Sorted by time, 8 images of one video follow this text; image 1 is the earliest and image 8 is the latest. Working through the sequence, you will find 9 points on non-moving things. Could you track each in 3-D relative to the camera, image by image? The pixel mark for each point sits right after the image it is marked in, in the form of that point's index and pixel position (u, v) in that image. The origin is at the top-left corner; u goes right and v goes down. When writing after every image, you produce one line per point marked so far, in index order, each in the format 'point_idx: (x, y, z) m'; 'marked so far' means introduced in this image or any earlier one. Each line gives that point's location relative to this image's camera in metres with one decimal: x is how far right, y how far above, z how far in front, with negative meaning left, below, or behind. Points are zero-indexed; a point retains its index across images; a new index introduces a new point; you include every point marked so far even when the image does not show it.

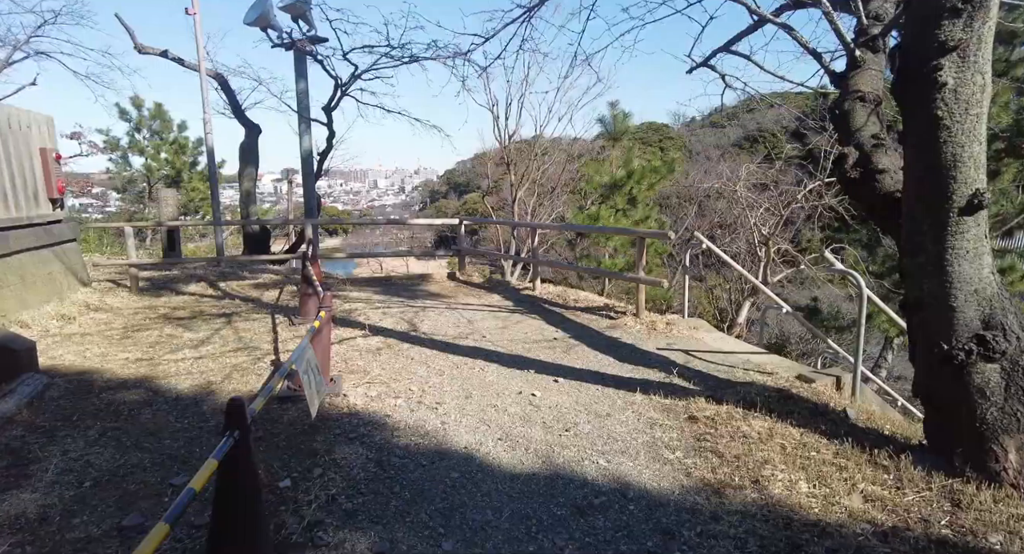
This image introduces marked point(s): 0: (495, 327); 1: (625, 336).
0: (-0.2, -0.5, +5.8) m
1: (+1.0, -0.6, +5.3) m
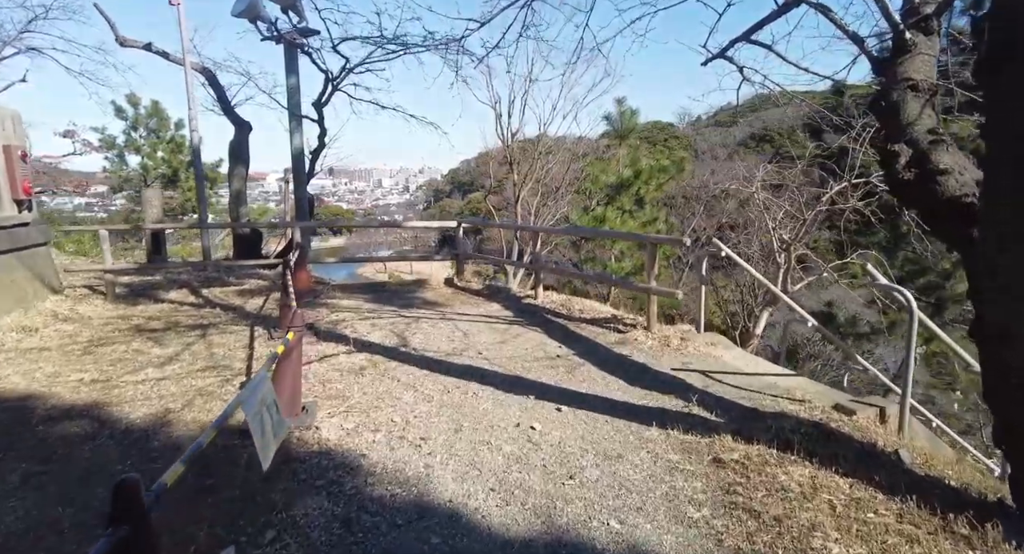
0: (-0.2, -0.6, +5.3) m
1: (+1.0, -0.6, +4.8) m
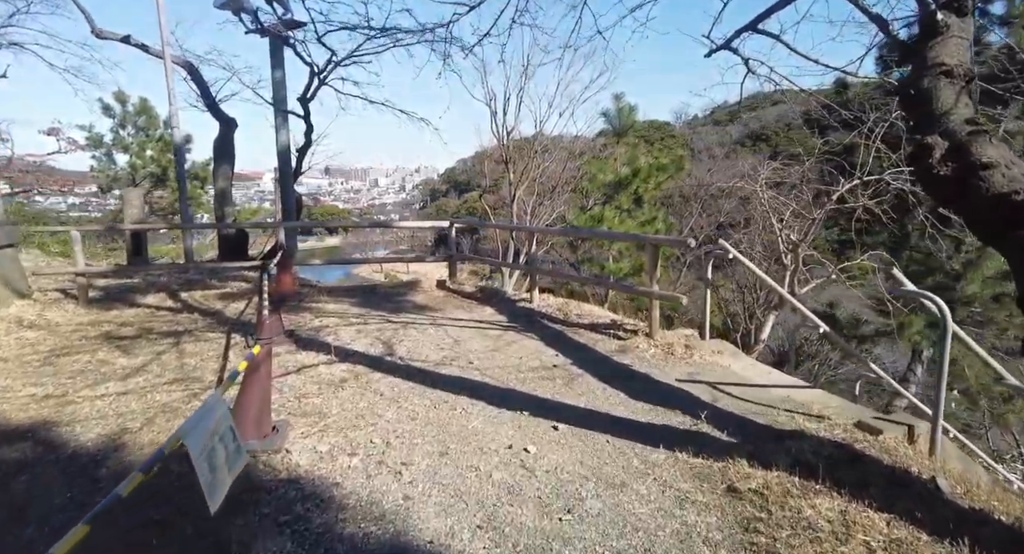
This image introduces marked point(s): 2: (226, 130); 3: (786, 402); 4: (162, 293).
0: (-0.2, -0.6, +5.0) m
1: (+1.0, -0.7, +4.5) m
2: (-4.9, +2.5, +9.9) m
3: (+1.7, -0.8, +3.7) m
4: (-4.4, -0.2, +7.2) m
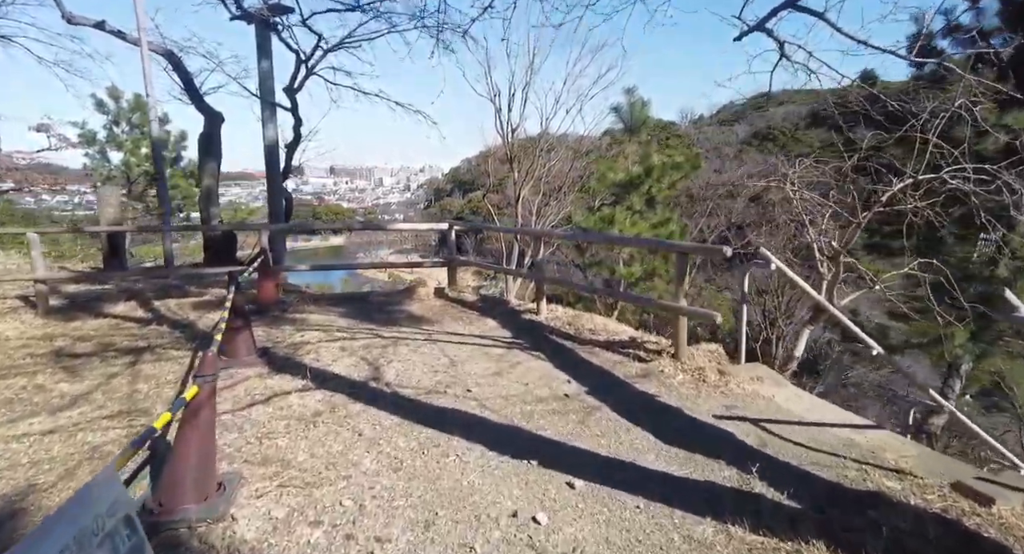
0: (-0.2, -0.7, +4.3) m
1: (+1.0, -0.8, +3.8) m
2: (-4.8, +2.4, +9.3) m
3: (+1.8, -0.9, +3.0) m
4: (-4.3, -0.3, +6.6) m
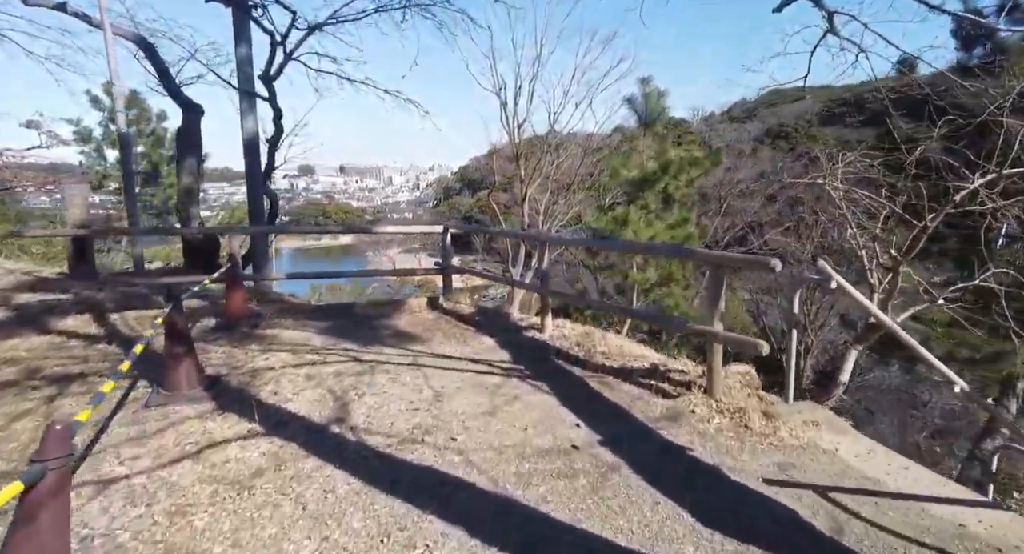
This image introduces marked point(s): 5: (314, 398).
0: (-0.2, -0.8, +3.5) m
1: (+1.0, -0.9, +3.0) m
2: (-4.8, +2.4, +8.6) m
3: (+1.7, -1.0, +2.2) m
4: (-4.3, -0.4, +5.8) m
5: (-1.3, -0.8, +3.8) m
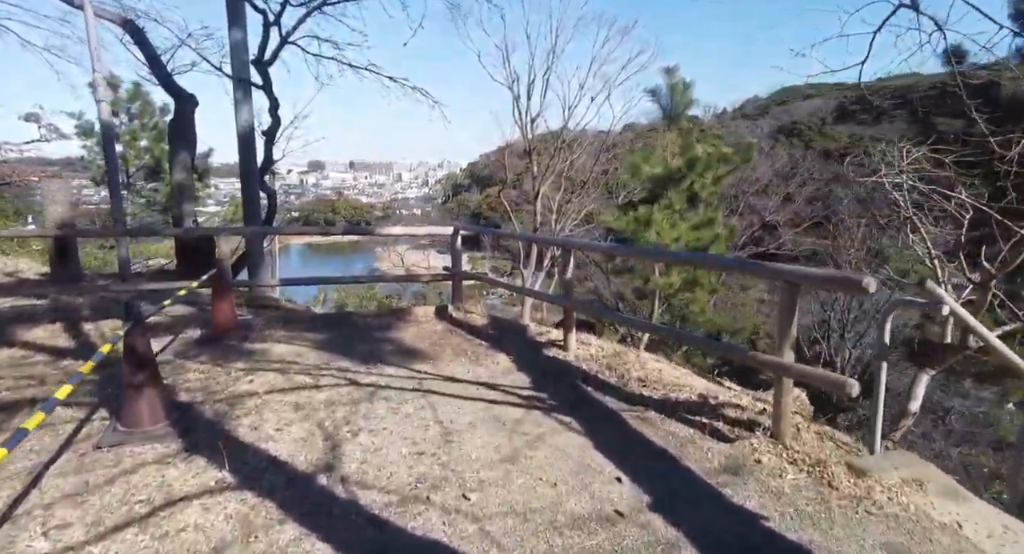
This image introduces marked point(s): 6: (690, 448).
0: (-0.1, -0.9, +2.9) m
1: (+1.1, -1.0, +2.4) m
2: (-4.6, +2.3, +8.0) m
3: (+1.8, -1.1, +1.6) m
4: (-4.1, -0.4, +5.3) m
5: (-1.2, -0.9, +3.2) m
6: (+0.9, -0.9, +3.0) m
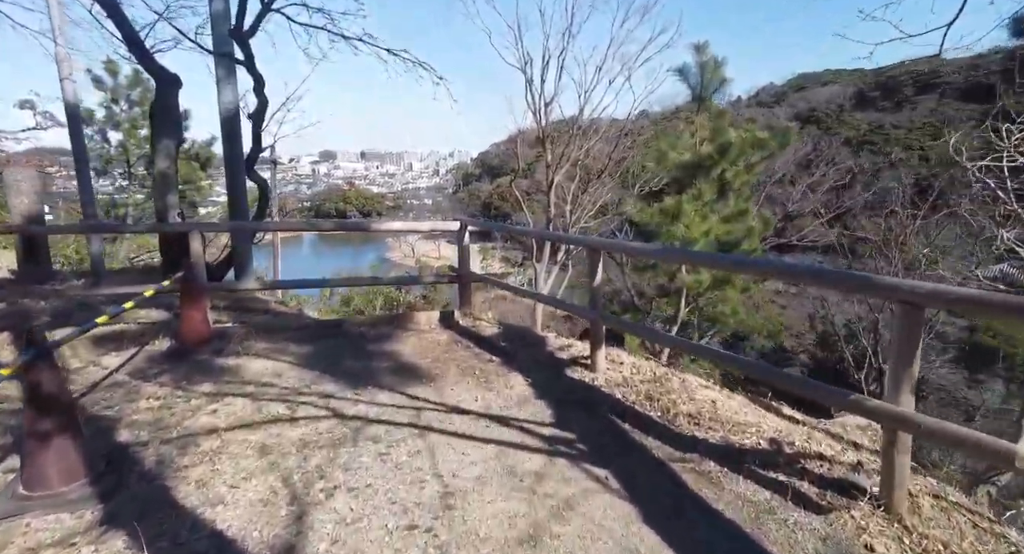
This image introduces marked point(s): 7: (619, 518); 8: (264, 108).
0: (0.0, -1.0, +2.2) m
1: (+1.2, -1.1, +1.6) m
2: (-4.4, +2.4, +7.3) m
3: (+1.9, -1.2, +0.8) m
4: (-4.0, -0.4, +4.6) m
5: (-1.1, -0.9, +2.4) m
6: (+1.0, -0.9, +2.2) m
7: (+0.4, -0.9, +2.3) m
8: (-2.7, +1.9, +6.4) m
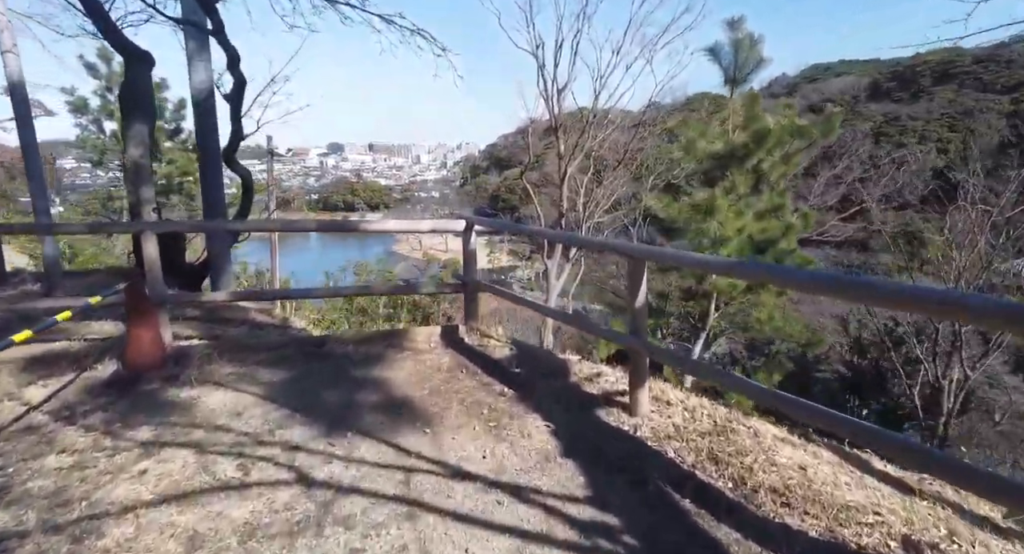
0: (+0.1, -1.1, +1.4) m
1: (+1.2, -1.2, +0.8) m
2: (-4.2, +2.3, +6.5) m
3: (+1.9, -1.3, 0.0) m
4: (-3.9, -0.5, +3.9) m
5: (-1.0, -1.0, +1.7) m
6: (+1.1, -1.0, +1.4) m
7: (+0.5, -1.1, +1.5) m
8: (-2.6, +1.8, +5.6) m
